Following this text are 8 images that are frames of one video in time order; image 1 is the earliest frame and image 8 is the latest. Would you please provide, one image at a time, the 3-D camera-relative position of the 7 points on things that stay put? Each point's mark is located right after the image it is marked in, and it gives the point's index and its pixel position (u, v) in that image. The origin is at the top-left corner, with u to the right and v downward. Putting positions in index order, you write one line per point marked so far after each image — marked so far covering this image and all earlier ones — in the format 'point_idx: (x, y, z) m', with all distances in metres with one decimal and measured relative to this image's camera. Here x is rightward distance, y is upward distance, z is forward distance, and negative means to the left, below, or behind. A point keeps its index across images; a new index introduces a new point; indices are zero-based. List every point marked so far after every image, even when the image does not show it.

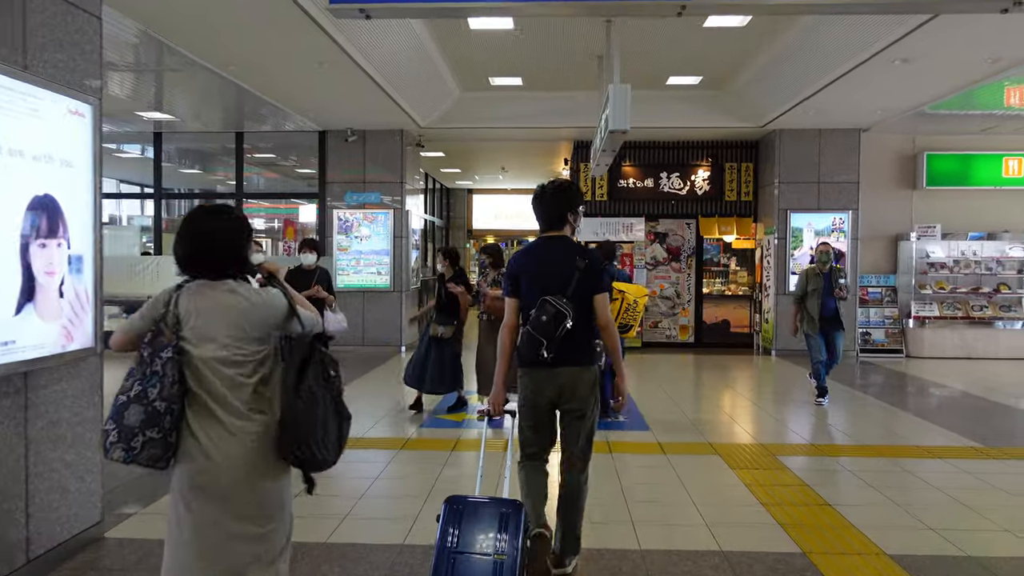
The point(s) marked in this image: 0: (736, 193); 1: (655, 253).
0: (+2.9, +1.2, +10.3) m
1: (+1.9, +0.5, +10.5) m
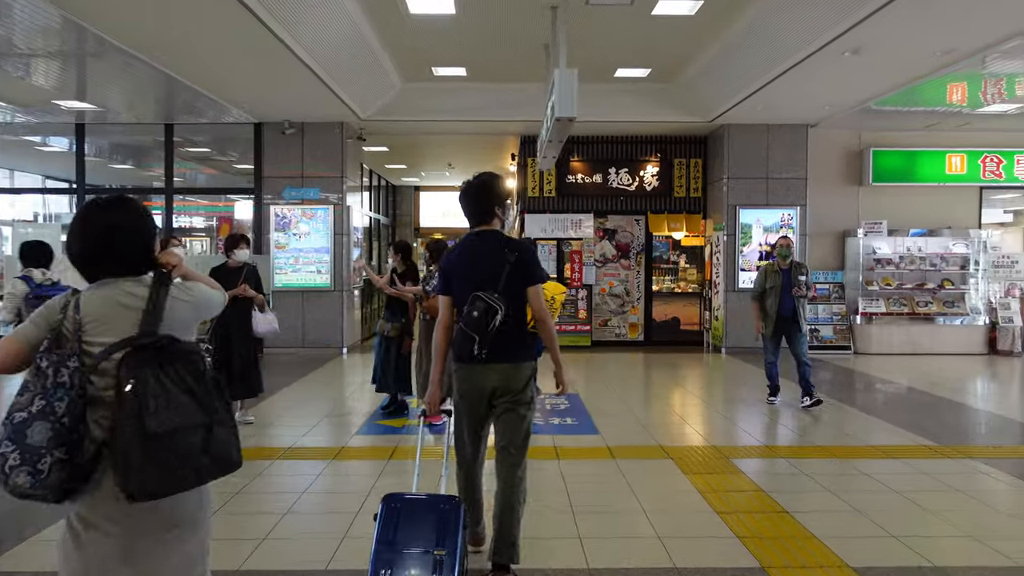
0: (+2.2, +1.3, +10.2) m
1: (+1.2, +0.5, +10.3) m
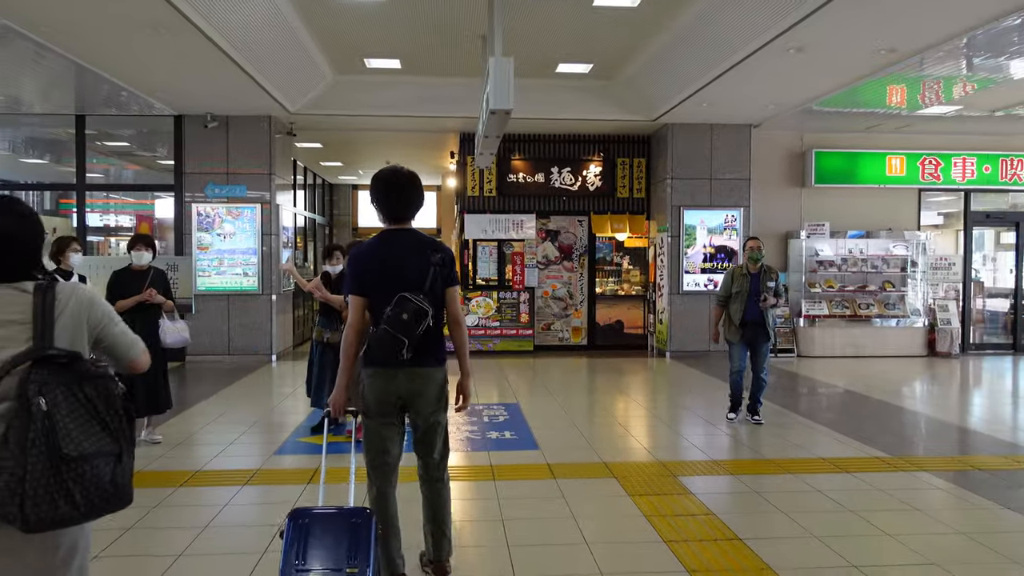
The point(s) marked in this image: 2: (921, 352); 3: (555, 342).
0: (+1.5, +1.2, +9.9) m
1: (+0.4, +0.5, +10.0) m
2: (+4.9, -0.8, +9.5) m
3: (+0.5, -0.7, +10.0) m
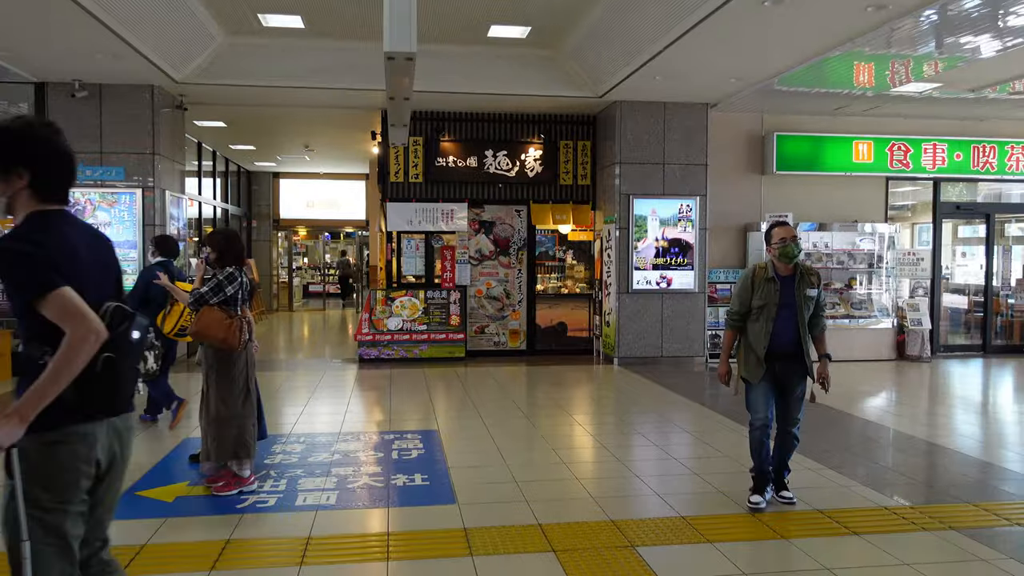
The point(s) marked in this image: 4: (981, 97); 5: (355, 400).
0: (+0.7, +1.3, +8.9) m
1: (-0.4, +0.5, +8.9) m
2: (+4.1, -0.7, +8.7) m
3: (-0.3, -0.7, +8.9) m
4: (+4.9, +2.0, +8.4) m
5: (-1.3, -1.0, +6.8) m
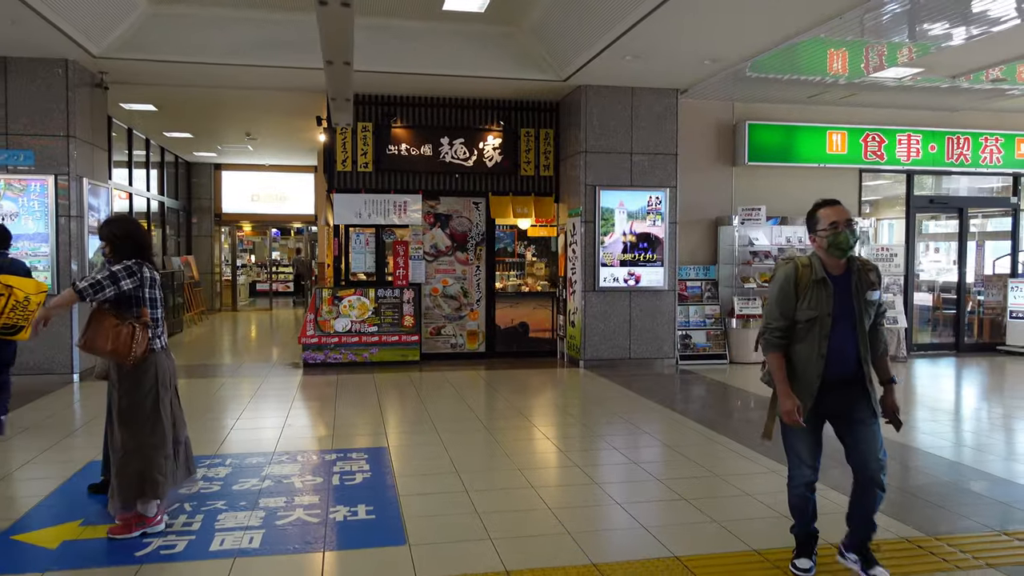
0: (+0.2, +1.3, +8.3) m
1: (-0.8, +0.5, +8.2) m
2: (+3.7, -0.7, +8.4) m
3: (-0.7, -0.6, +8.3) m
4: (+4.5, +2.0, +8.1) m
5: (-1.7, -1.0, +6.1) m
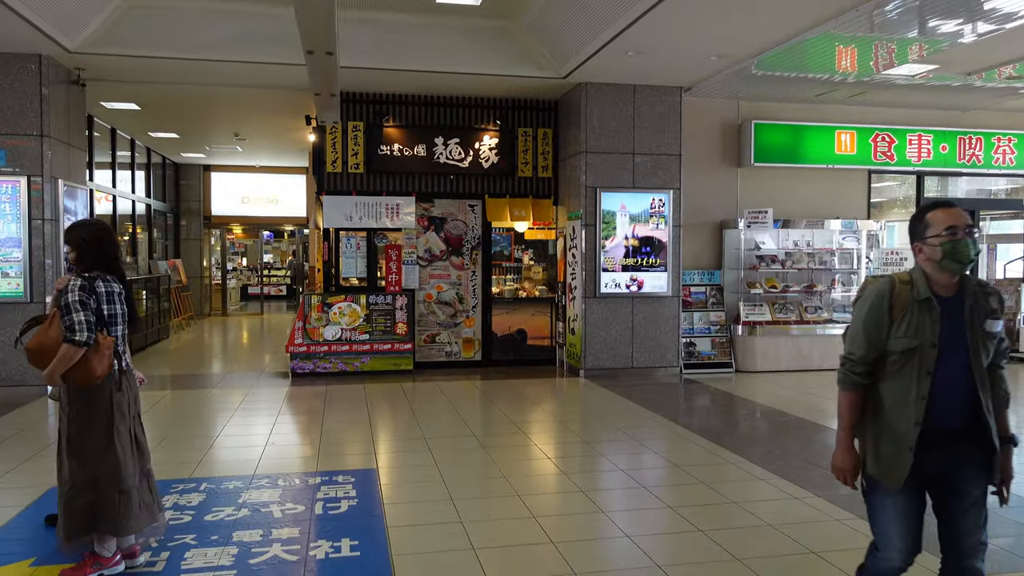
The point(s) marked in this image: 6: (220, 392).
0: (+0.2, +1.2, +8.0) m
1: (-0.8, +0.4, +7.9) m
2: (+3.7, -0.8, +8.1) m
3: (-0.7, -0.7, +8.0) m
4: (+4.5, +2.0, +7.8) m
5: (-1.7, -1.0, +5.8) m
6: (-2.7, -0.9, +7.2) m
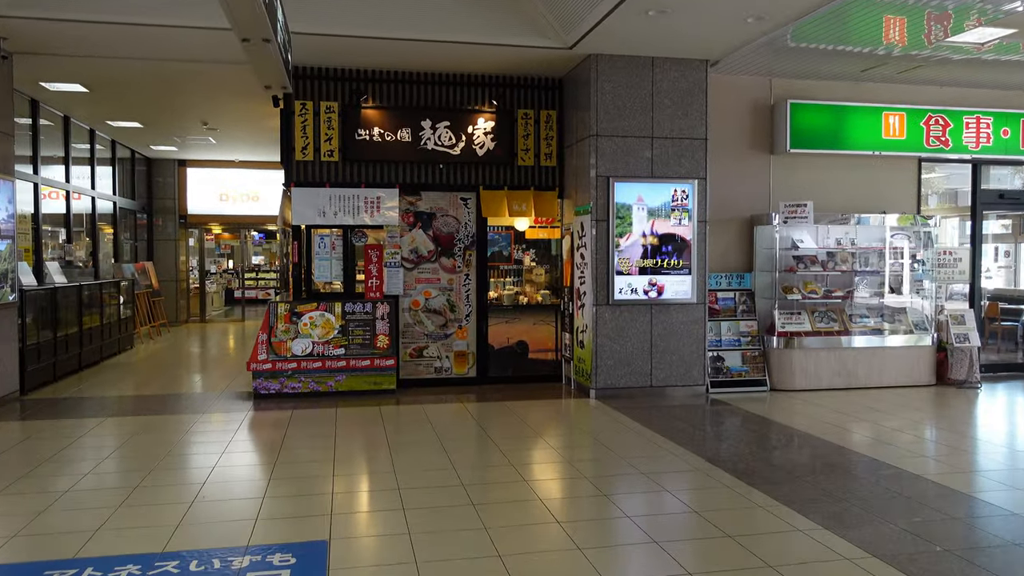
0: (+0.2, +1.2, +7.0) m
1: (-0.8, +0.4, +6.9) m
2: (+3.7, -0.8, +7.0) m
3: (-0.7, -0.8, +7.0) m
4: (+4.5, +2.0, +6.7) m
5: (-1.7, -1.1, +4.8) m
6: (-2.7, -1.0, +6.2) m
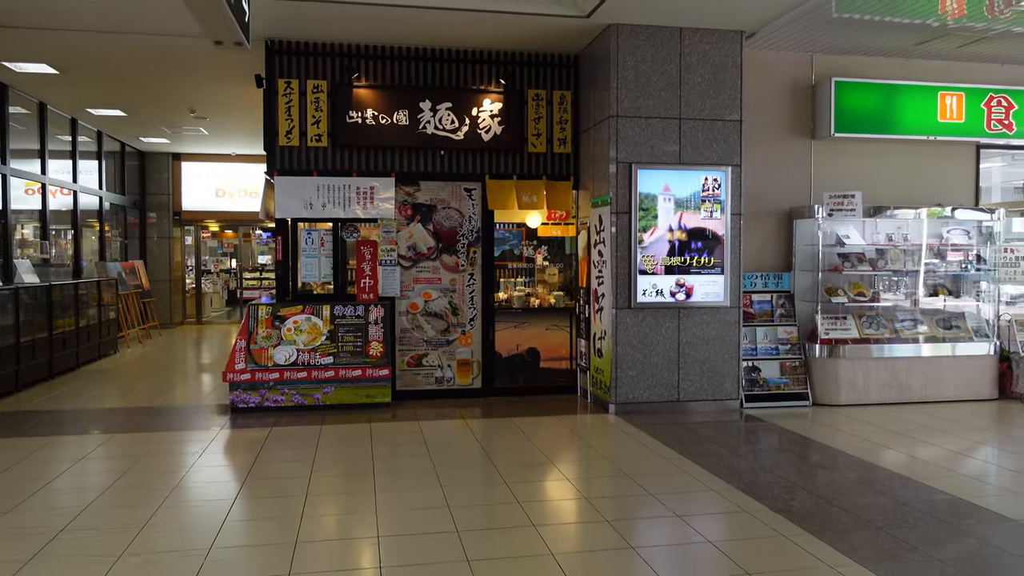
0: (+0.3, +1.2, +6.3) m
1: (-0.8, +0.4, +6.2) m
2: (+3.7, -0.8, +6.2) m
3: (-0.7, -0.8, +6.2) m
4: (+4.5, +1.9, +5.9) m
5: (-1.6, -1.1, +4.1) m
6: (-2.6, -1.0, +5.5) m
